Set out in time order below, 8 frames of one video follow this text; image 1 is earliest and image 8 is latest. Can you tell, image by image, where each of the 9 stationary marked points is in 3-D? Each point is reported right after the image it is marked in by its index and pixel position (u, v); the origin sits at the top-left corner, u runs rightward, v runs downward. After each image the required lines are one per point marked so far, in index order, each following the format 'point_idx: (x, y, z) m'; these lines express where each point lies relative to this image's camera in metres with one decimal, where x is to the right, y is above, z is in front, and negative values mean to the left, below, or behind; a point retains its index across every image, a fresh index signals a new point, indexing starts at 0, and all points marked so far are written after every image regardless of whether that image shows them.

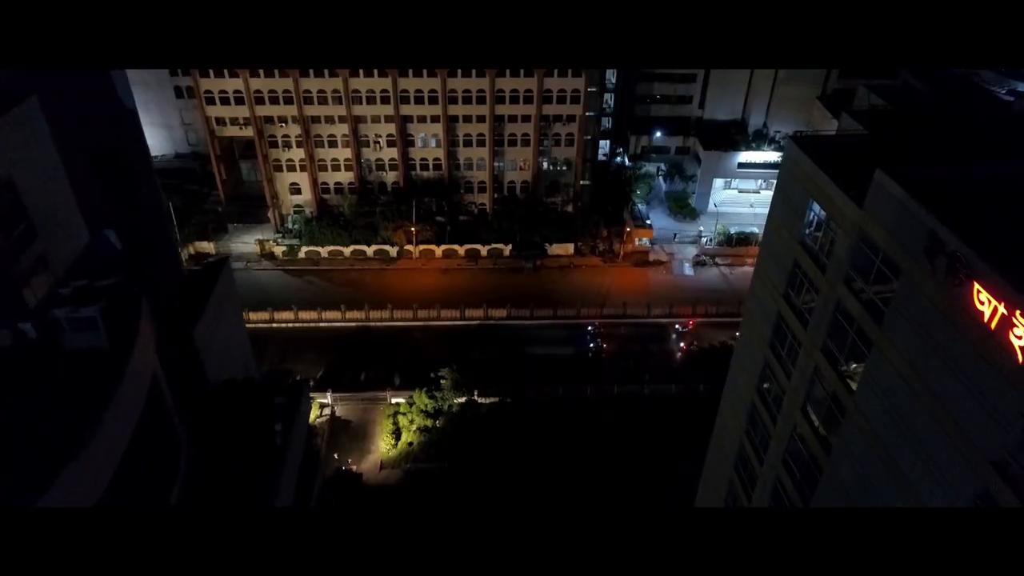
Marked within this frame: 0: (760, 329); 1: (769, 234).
0: (+5.3, -0.8, +14.7) m
1: (+5.3, +1.2, +14.1) m
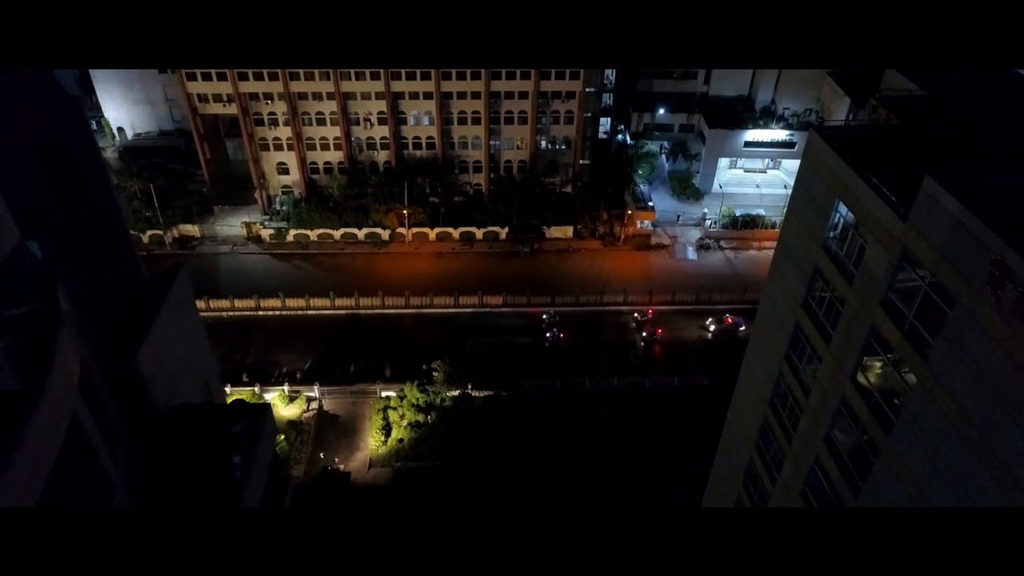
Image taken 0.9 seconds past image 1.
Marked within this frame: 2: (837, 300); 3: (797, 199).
0: (+5.1, -0.9, +13.4) m
1: (+5.1, +1.1, +12.7) m
2: (+5.3, -0.2, +11.2) m
3: (+5.1, +1.6, +12.3) m
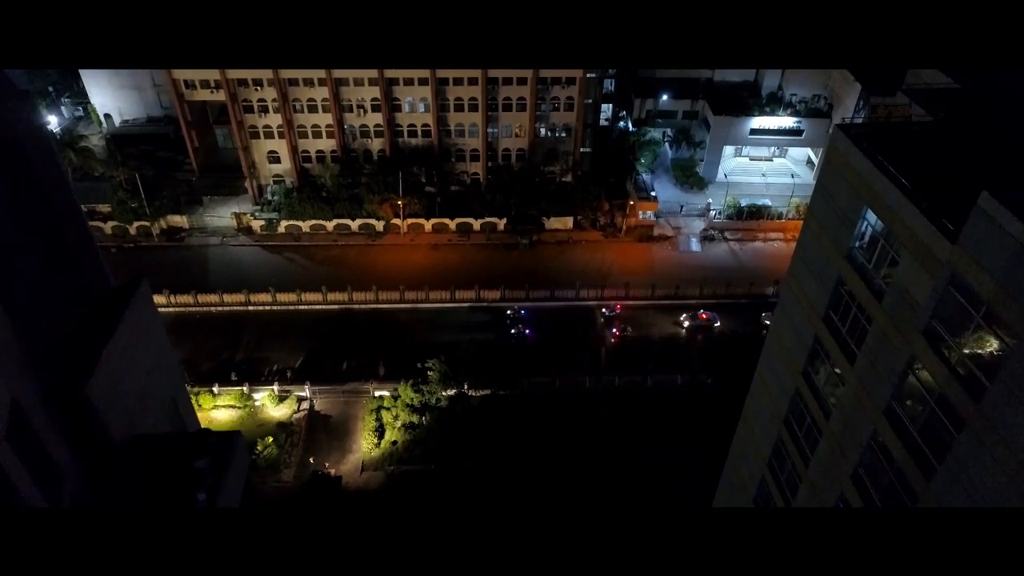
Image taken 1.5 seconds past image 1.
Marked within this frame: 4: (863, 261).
0: (+5.0, -1.1, +12.4) m
1: (+5.0, +0.9, +11.7) m
2: (+5.2, -0.4, +10.2) m
3: (+5.1, +1.4, +11.3) m
4: (+5.3, +0.4, +10.2) m
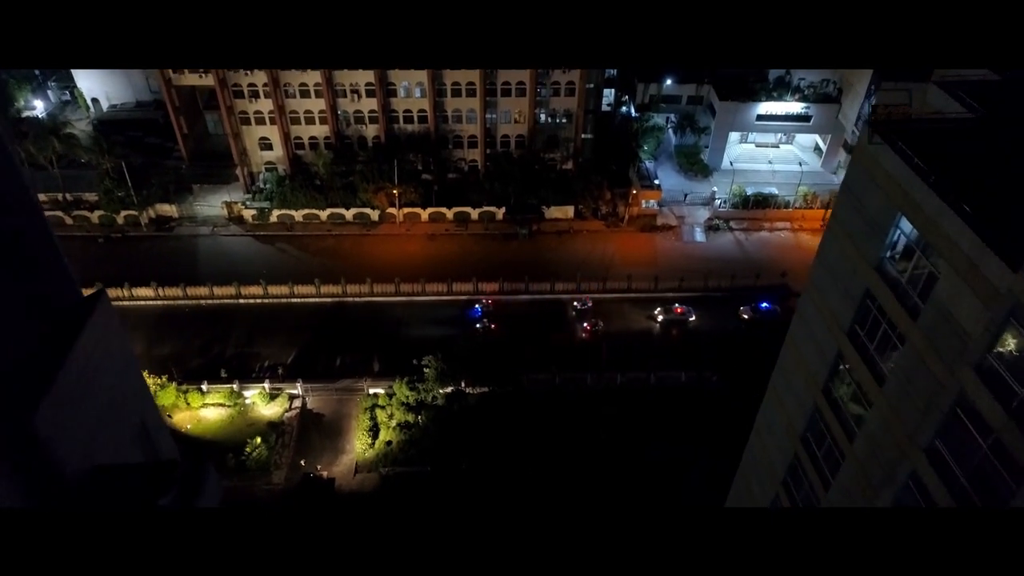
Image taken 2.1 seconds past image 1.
0: (+5.0, -1.2, +11.6) m
1: (+5.0, +0.8, +10.8) m
2: (+5.2, -0.6, +9.3) m
3: (+5.0, +1.2, +10.3) m
4: (+5.2, +0.2, +9.3) m
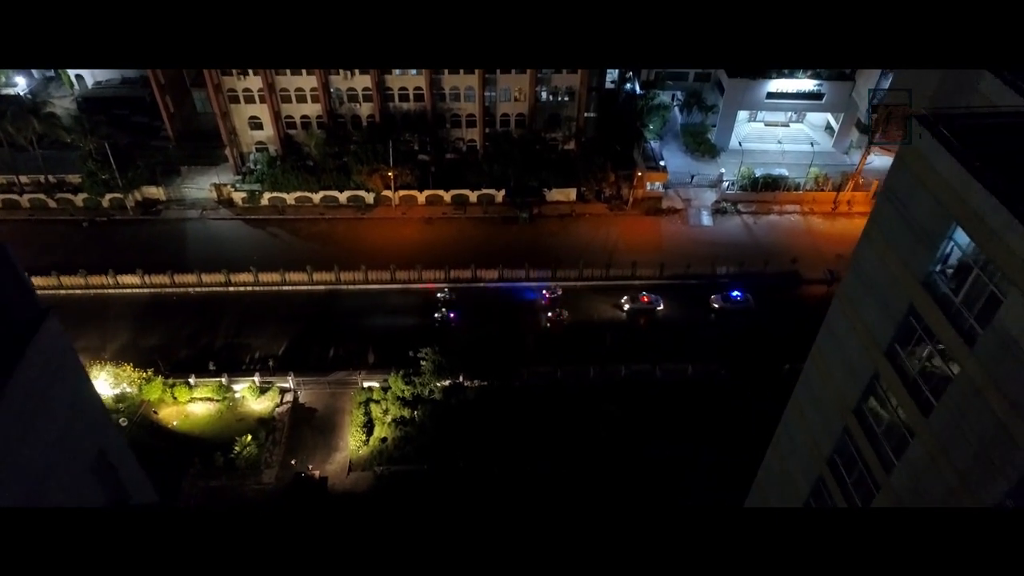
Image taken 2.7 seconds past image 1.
0: (+5.0, -1.4, +10.5) m
1: (+5.0, +0.6, +9.6) m
2: (+5.2, -0.9, +8.2) m
3: (+5.0, +1.0, +9.2) m
4: (+5.2, 0.0, +8.2) m
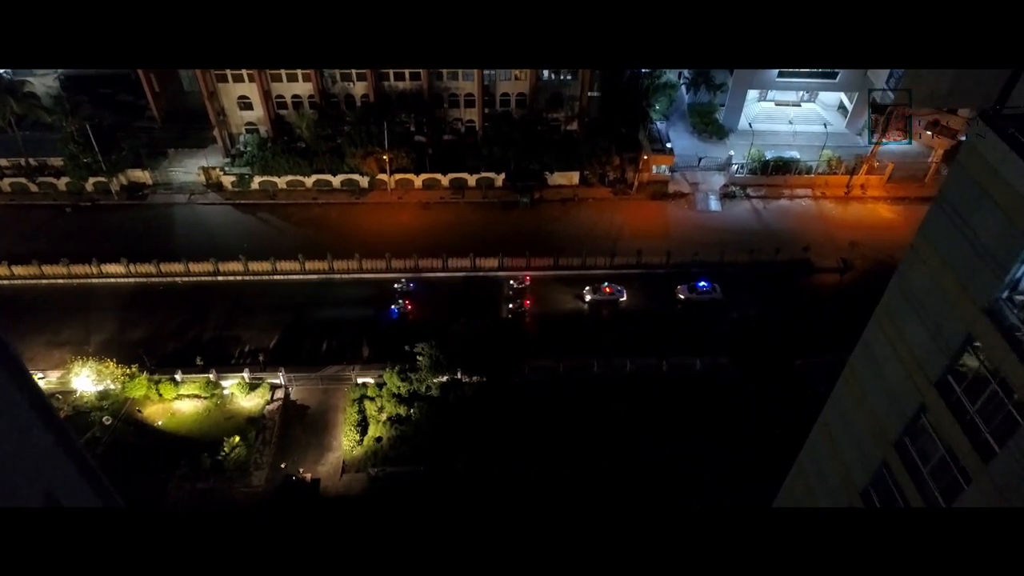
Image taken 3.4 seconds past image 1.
0: (+5.0, -1.6, +9.4) m
1: (+5.0, +0.3, +8.5) m
2: (+5.2, -1.2, +7.1) m
3: (+5.0, +0.8, +8.0) m
4: (+5.2, -0.3, +7.1) m
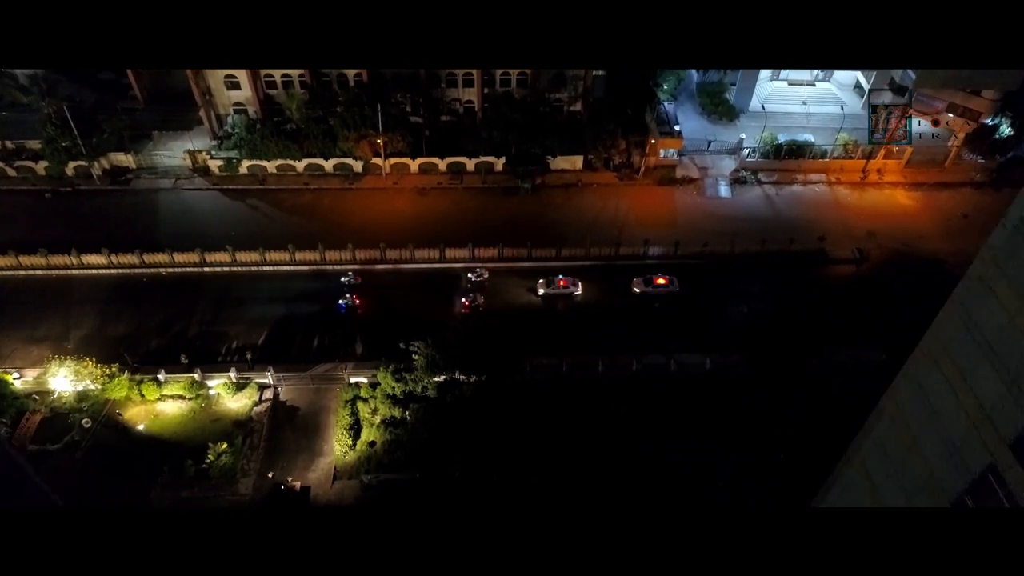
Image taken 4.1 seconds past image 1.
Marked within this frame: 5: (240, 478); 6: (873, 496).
0: (+5.0, -2.0, +8.3) m
1: (+5.0, -0.1, +7.2) m
2: (+5.2, -1.6, +5.9) m
3: (+5.0, +0.3, +6.8) m
4: (+5.2, -0.8, +5.9) m
5: (-7.9, -5.5, +19.8) m
6: (+4.9, -2.8, +9.2) m
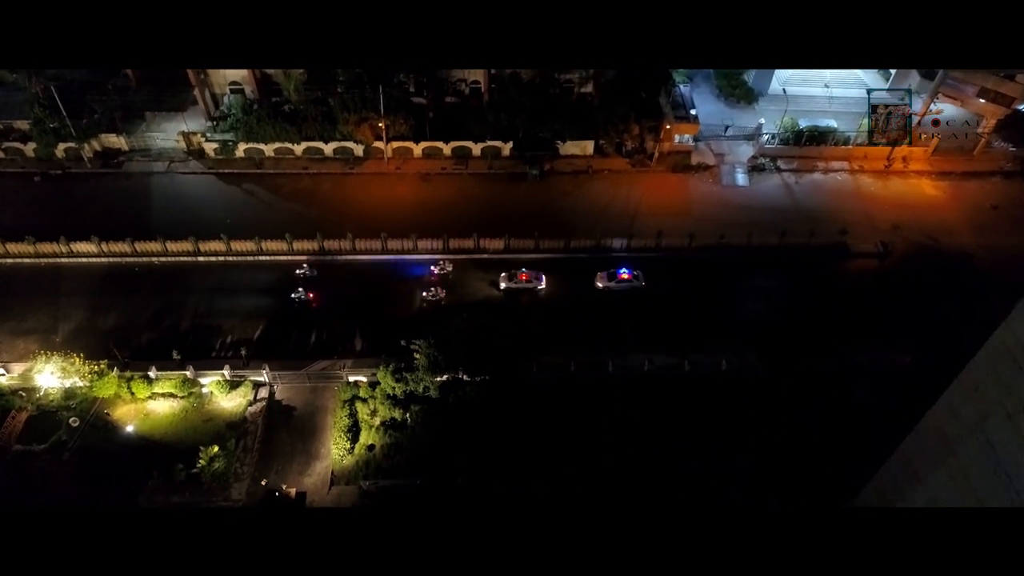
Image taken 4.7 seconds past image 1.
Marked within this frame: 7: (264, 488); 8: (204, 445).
0: (+5.0, -2.4, +7.2) m
1: (+5.1, -0.6, +6.1) m
2: (+5.2, -2.2, +4.8) m
3: (+5.1, -0.2, +5.6) m
4: (+5.3, -1.3, +4.8) m
5: (-7.8, -5.4, +19.0) m
6: (+5.0, -3.2, +8.2) m
7: (-6.9, -5.4, +19.4) m
8: (-8.8, -4.5, +19.6) m
